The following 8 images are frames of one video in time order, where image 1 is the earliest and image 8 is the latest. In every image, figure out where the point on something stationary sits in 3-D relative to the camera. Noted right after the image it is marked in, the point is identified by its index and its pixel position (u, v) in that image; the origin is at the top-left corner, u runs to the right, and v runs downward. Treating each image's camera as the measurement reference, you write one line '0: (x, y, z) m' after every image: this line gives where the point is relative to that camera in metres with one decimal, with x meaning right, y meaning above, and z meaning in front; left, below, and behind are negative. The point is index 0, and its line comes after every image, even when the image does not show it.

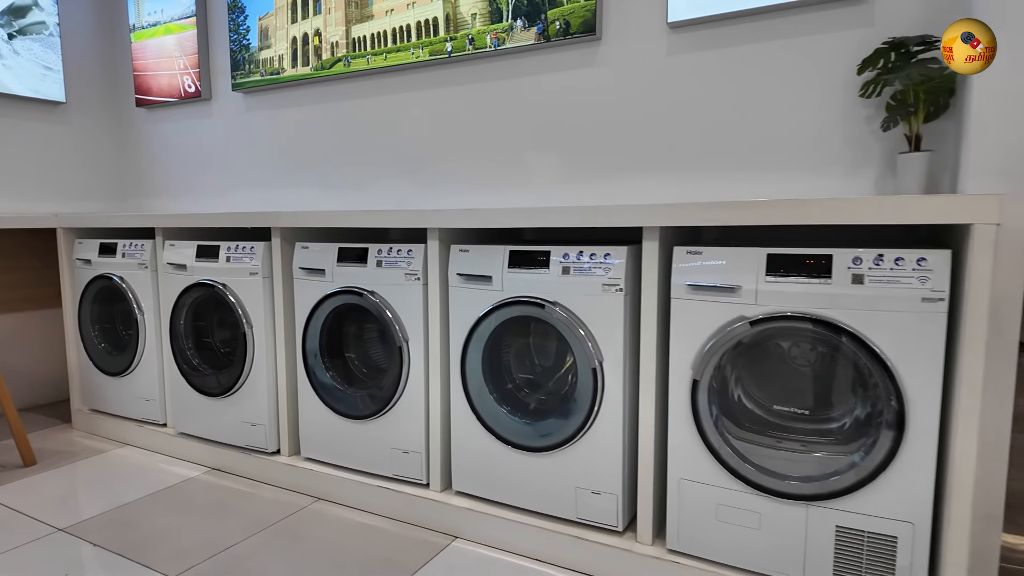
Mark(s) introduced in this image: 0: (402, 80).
0: (-0.5, +0.9, +2.5) m
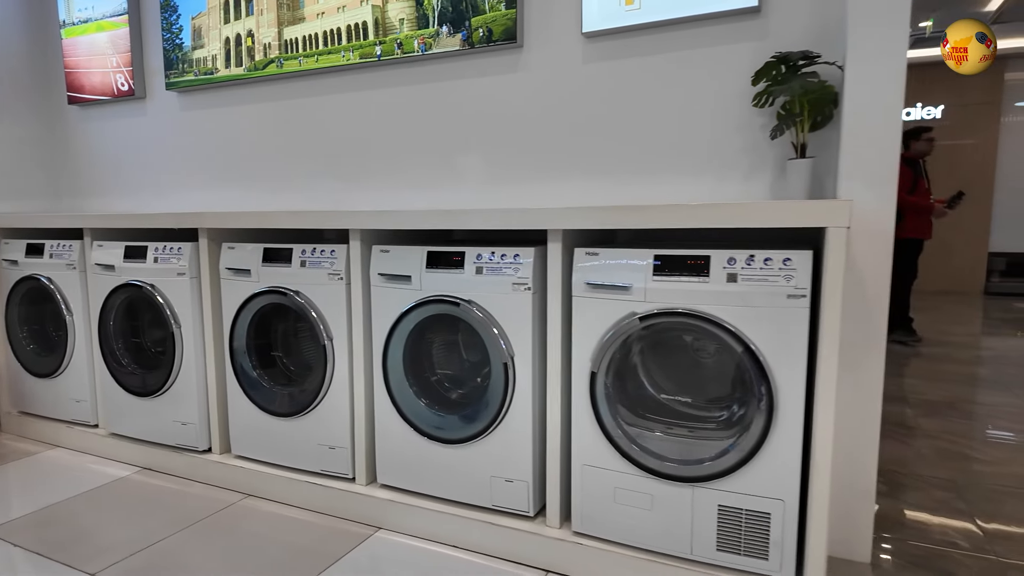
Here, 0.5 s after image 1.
0: (-0.8, +0.9, +2.5) m
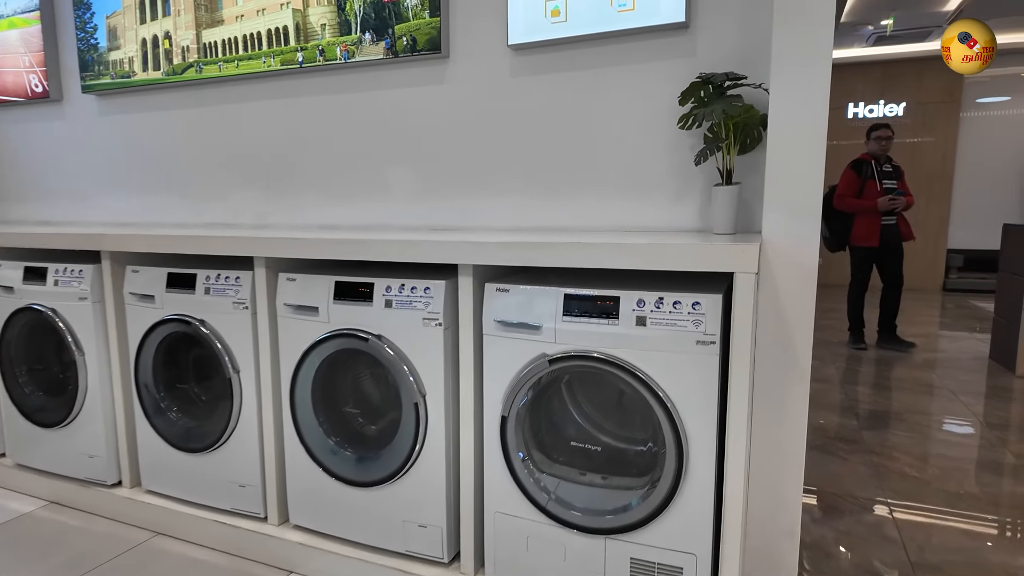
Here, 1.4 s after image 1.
0: (-1.0, +0.8, +2.4) m
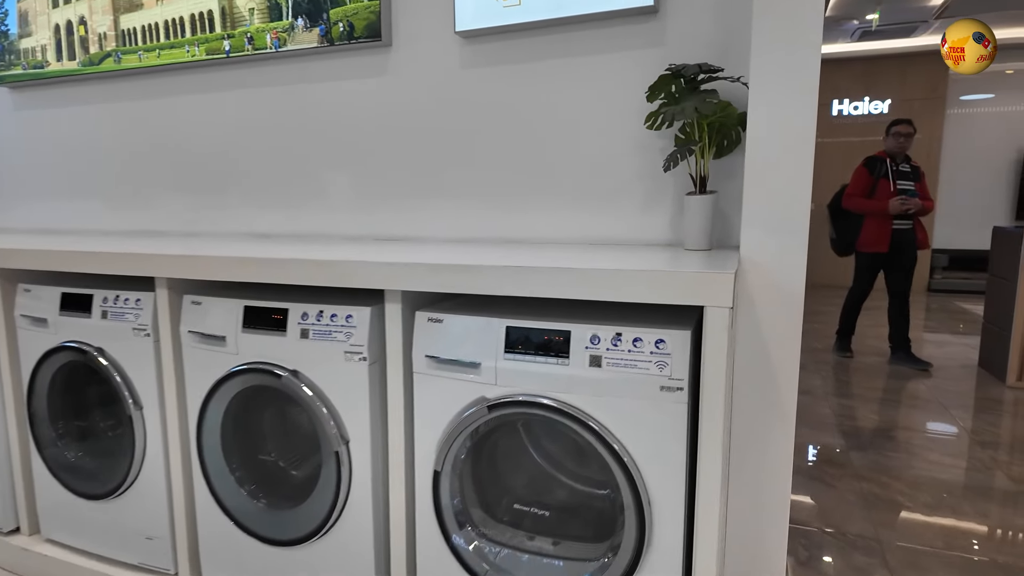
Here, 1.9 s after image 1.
0: (-1.2, +0.7, +2.1) m
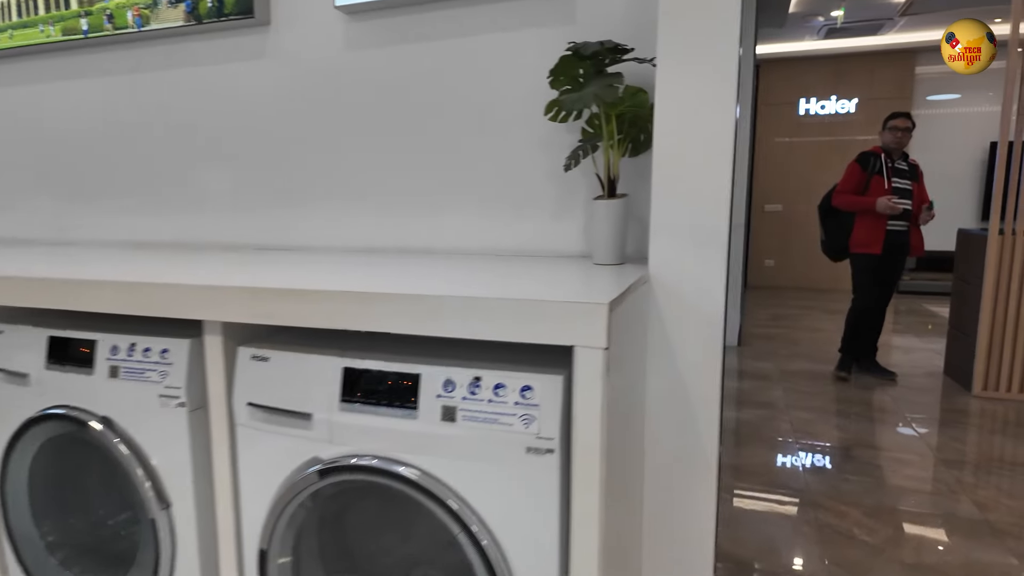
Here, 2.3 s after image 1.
0: (-1.5, +0.7, +1.9) m
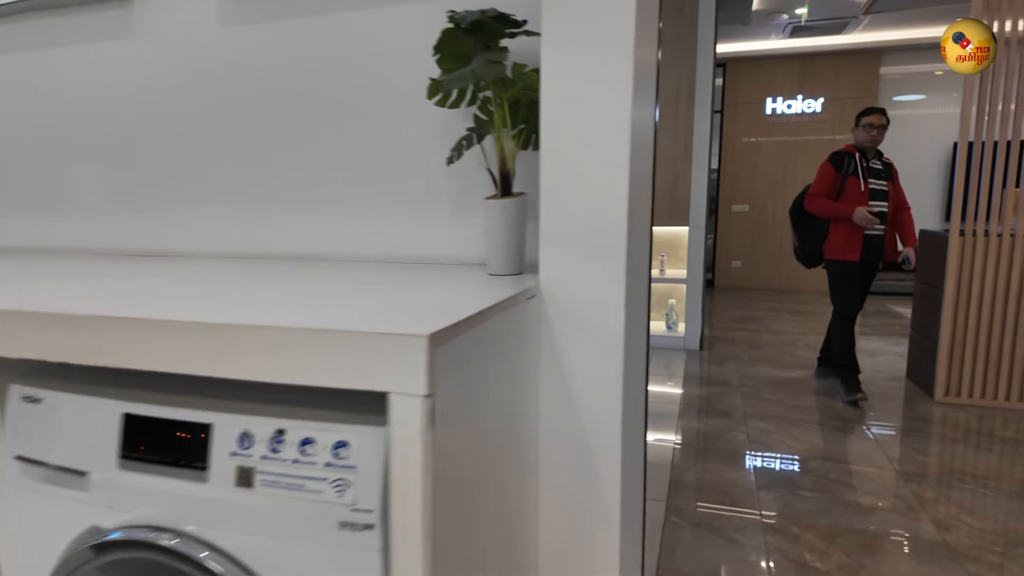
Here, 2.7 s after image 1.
0: (-1.7, +0.6, +1.6) m
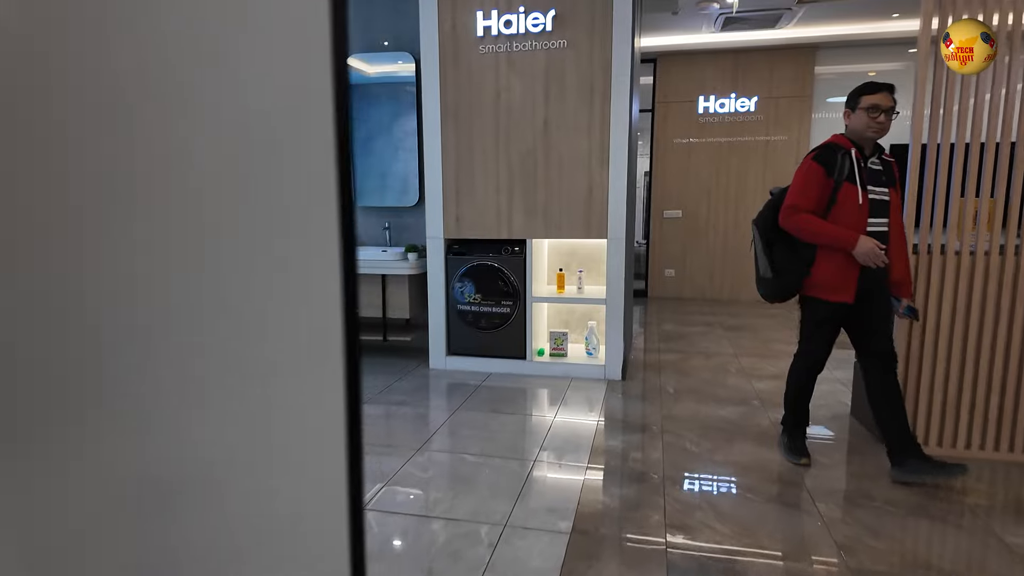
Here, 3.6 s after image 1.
0: (-2.1, +0.5, +0.8) m
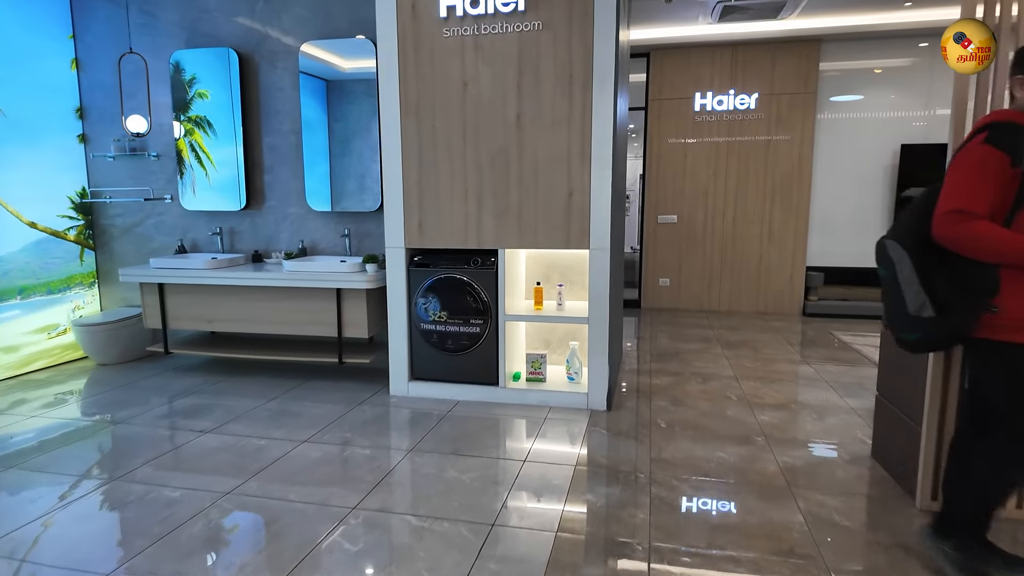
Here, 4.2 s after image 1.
0: (-2.3, +0.4, +0.3) m
